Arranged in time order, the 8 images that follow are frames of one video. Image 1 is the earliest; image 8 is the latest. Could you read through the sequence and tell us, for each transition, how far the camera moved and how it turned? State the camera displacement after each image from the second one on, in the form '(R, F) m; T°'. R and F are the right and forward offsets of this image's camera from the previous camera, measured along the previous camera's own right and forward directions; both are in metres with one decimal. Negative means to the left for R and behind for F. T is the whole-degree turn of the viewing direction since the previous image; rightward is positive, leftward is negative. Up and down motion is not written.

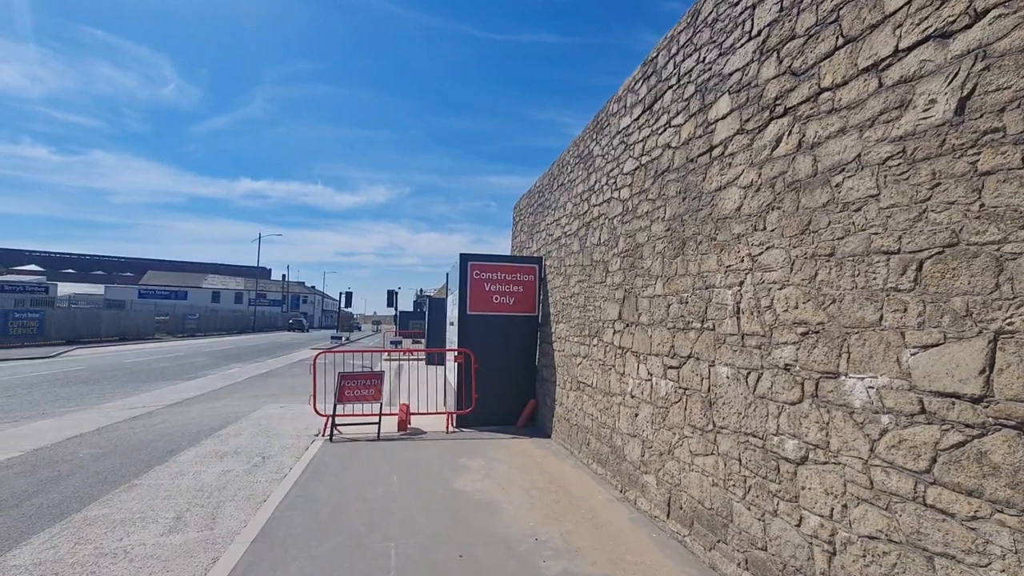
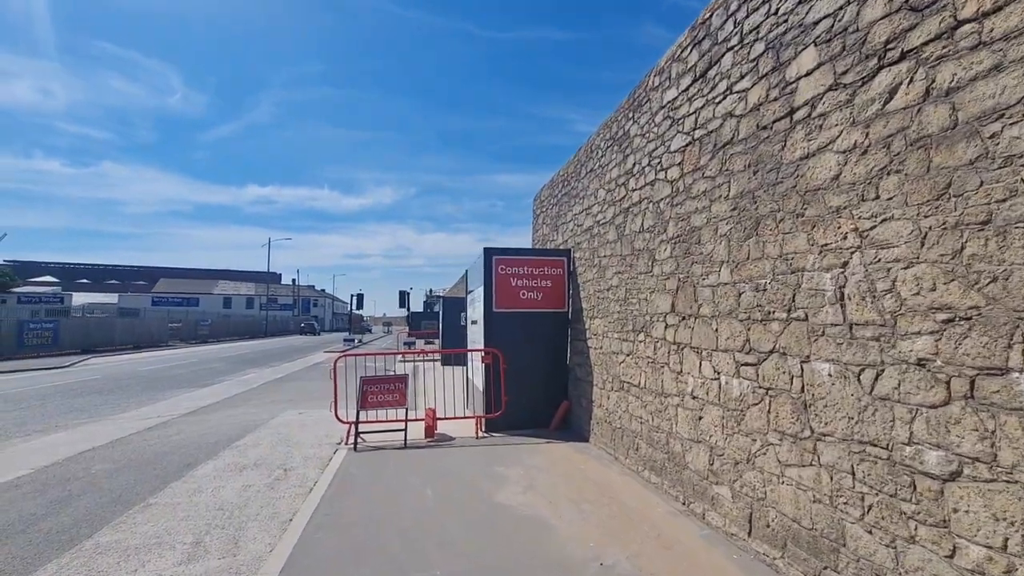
(-0.4, +0.6) m; -1°
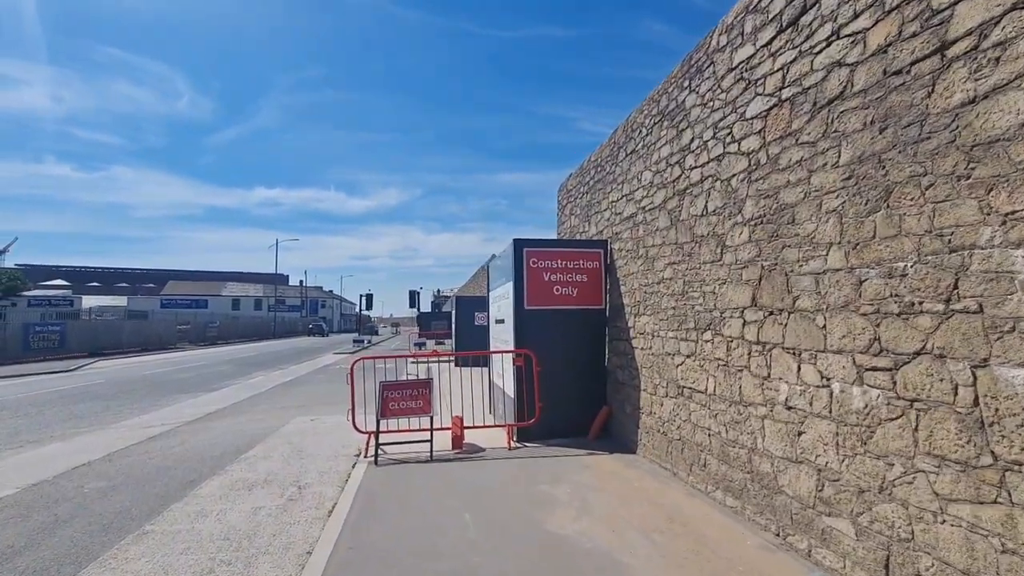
(-0.4, +0.8) m; -1°
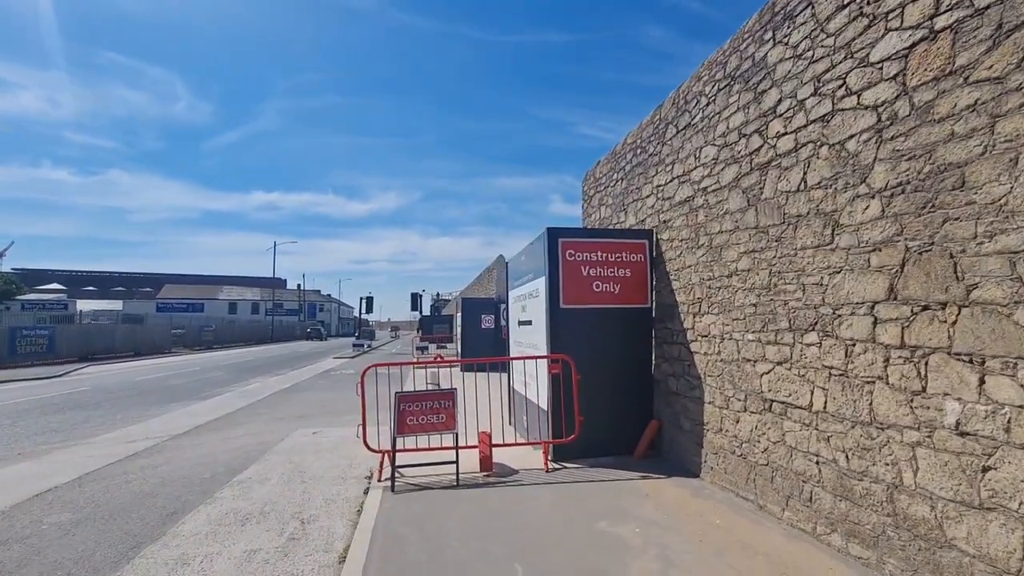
(-0.5, +1.1) m; 0°
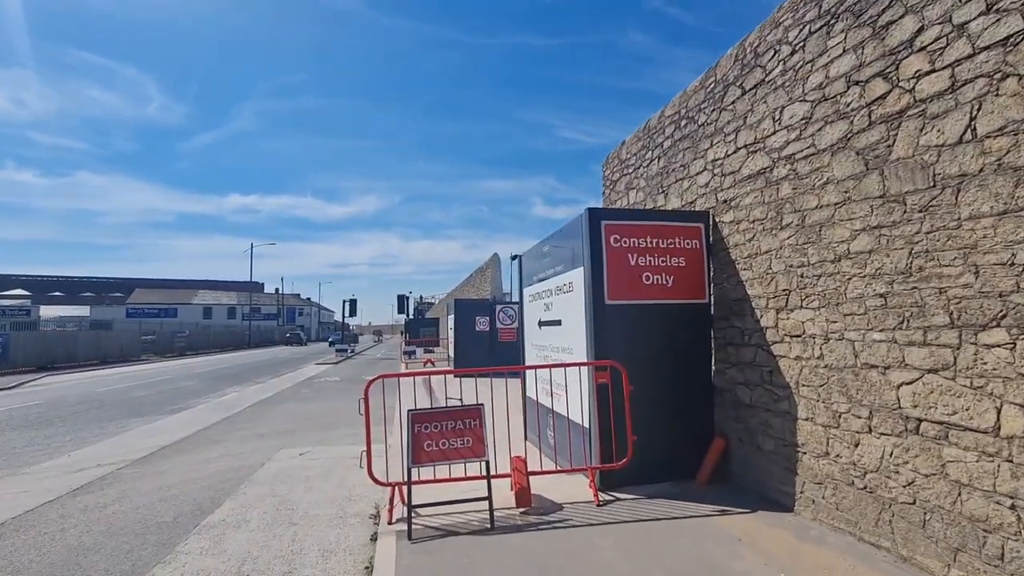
(-0.6, +1.3) m; +2°
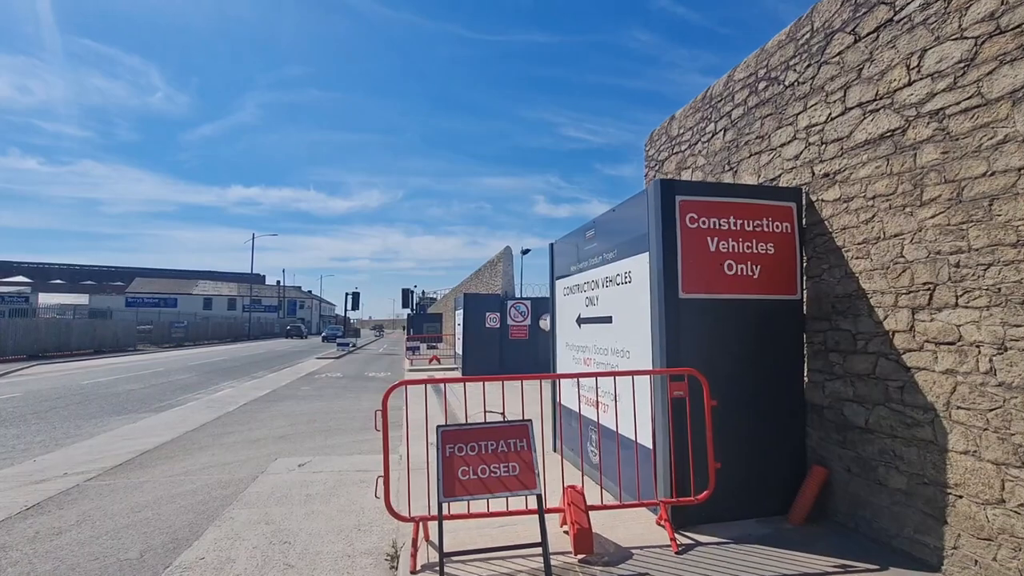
(-0.5, +1.1) m; 0°
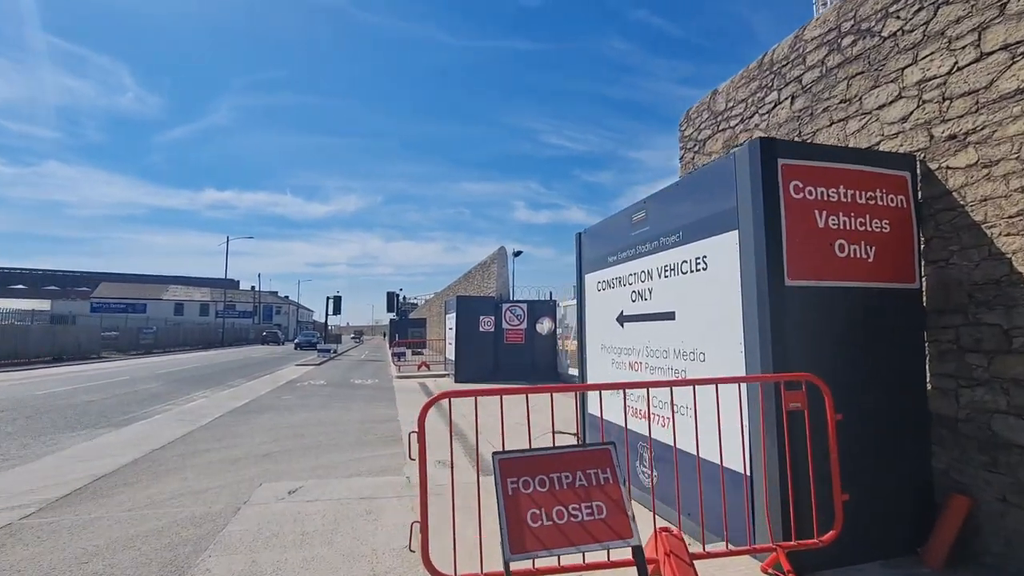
(-0.6, +1.1) m; +2°
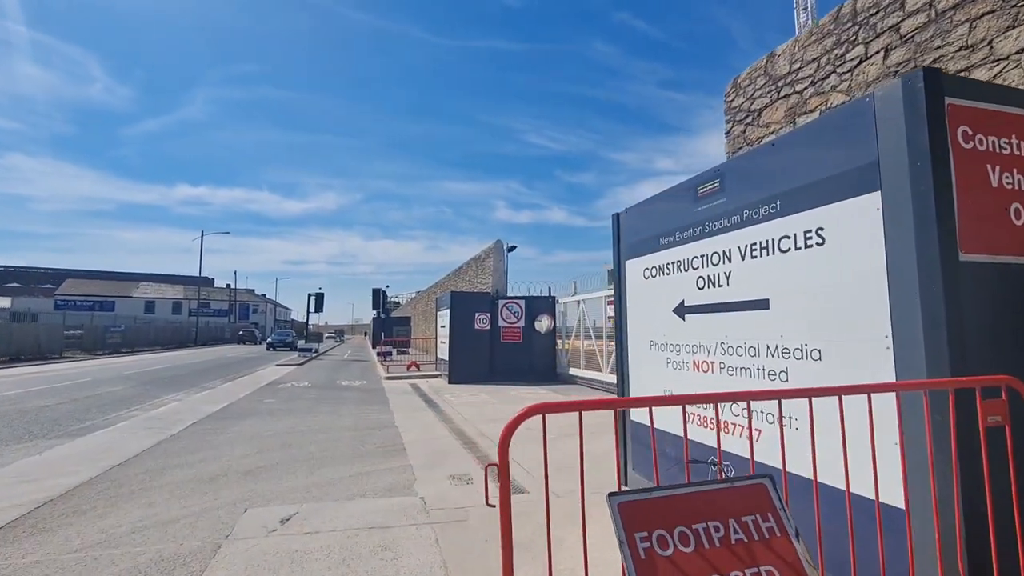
(-0.6, +1.0) m; +2°
